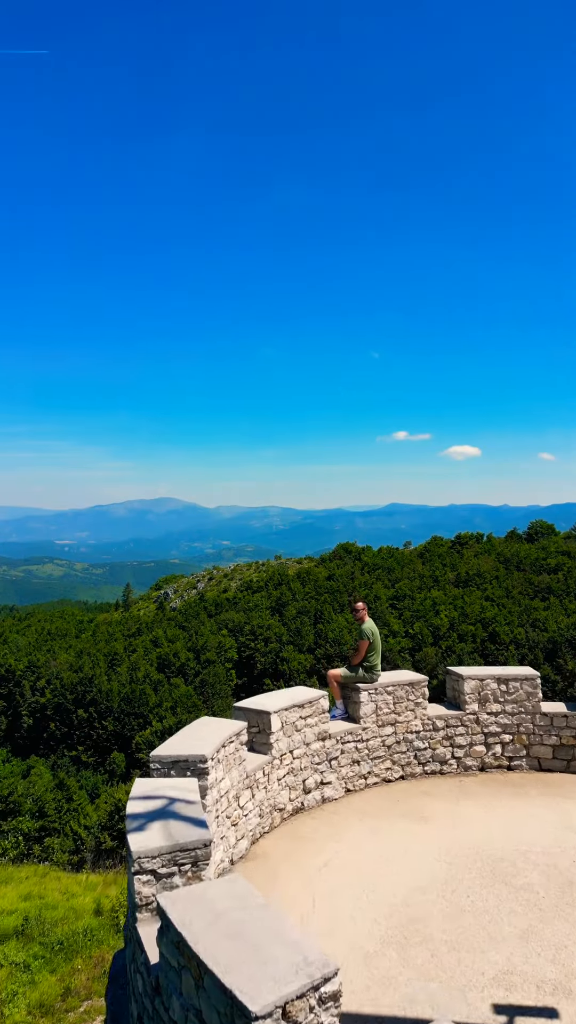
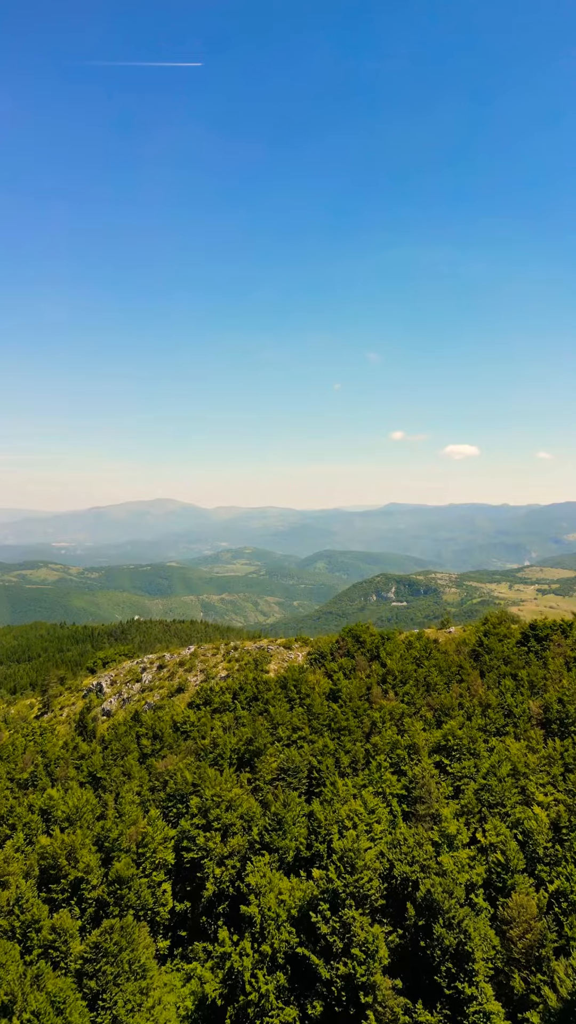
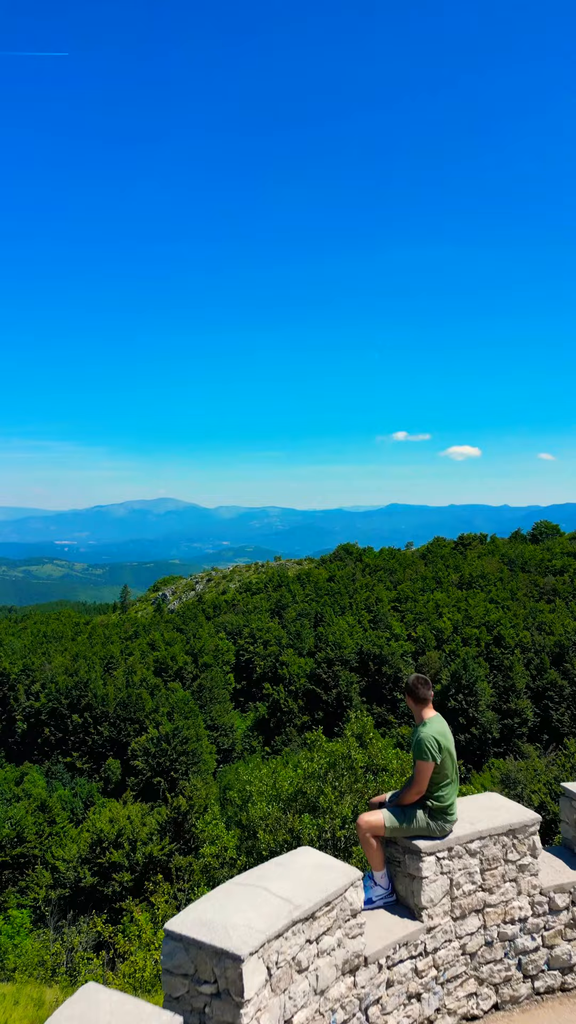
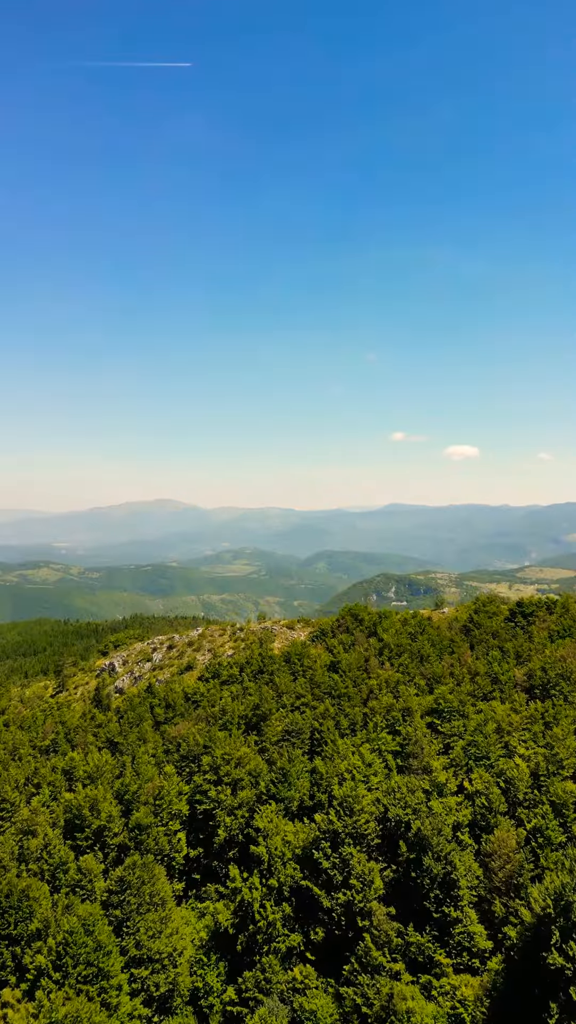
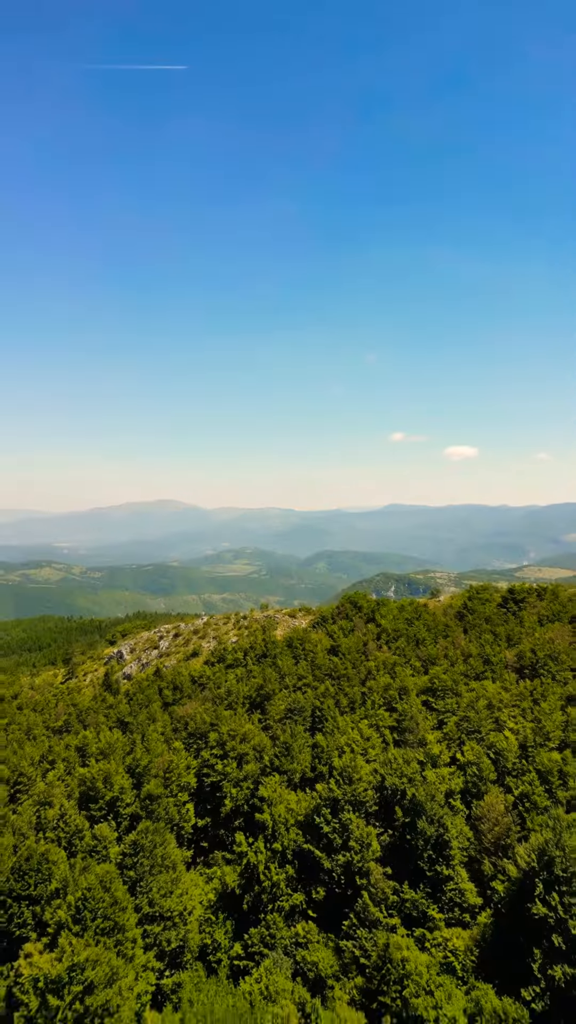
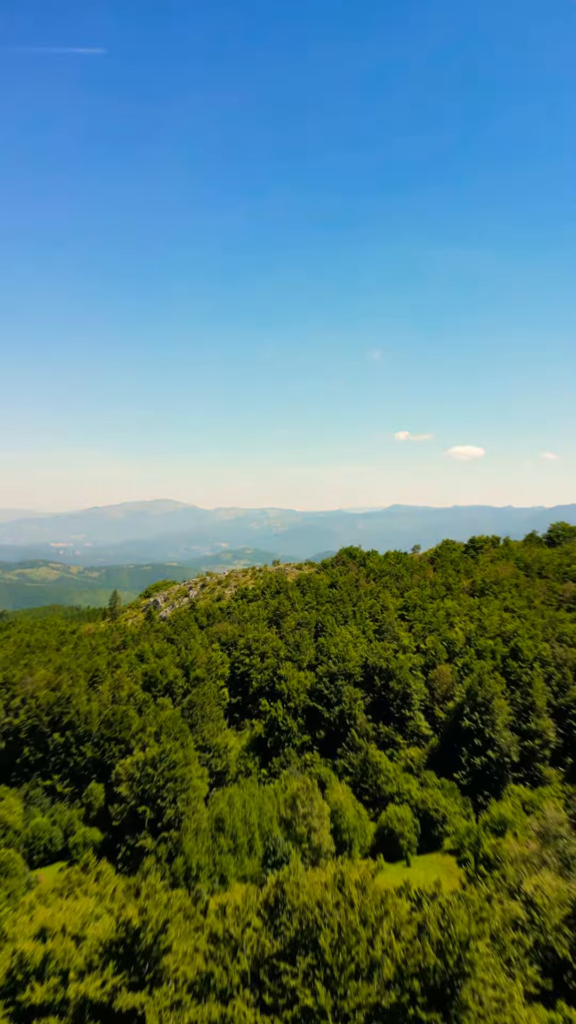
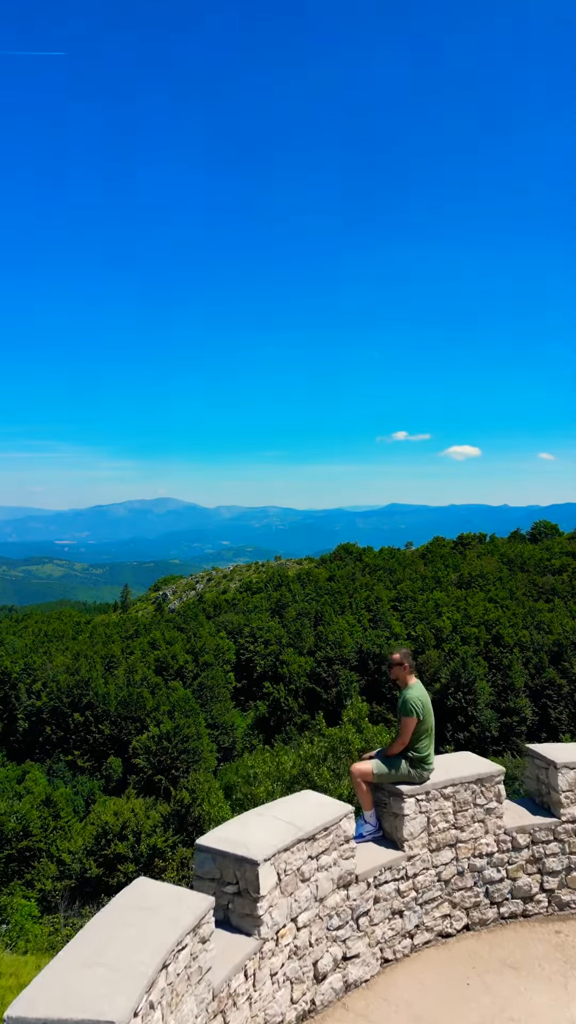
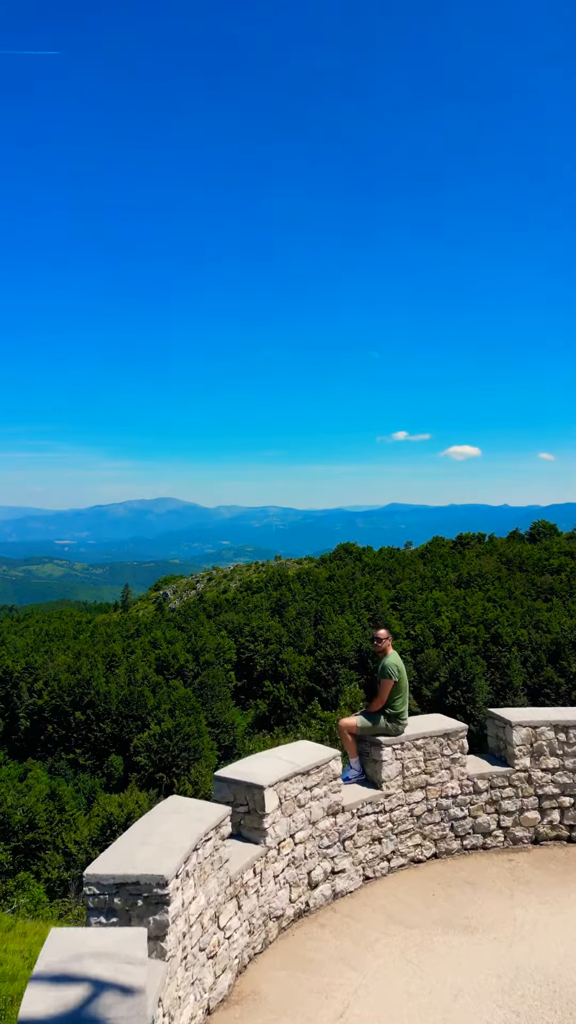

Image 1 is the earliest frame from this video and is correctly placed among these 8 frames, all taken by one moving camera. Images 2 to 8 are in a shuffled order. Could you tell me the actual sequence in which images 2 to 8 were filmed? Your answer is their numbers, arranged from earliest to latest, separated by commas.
8, 7, 3, 6, 5, 4, 2
